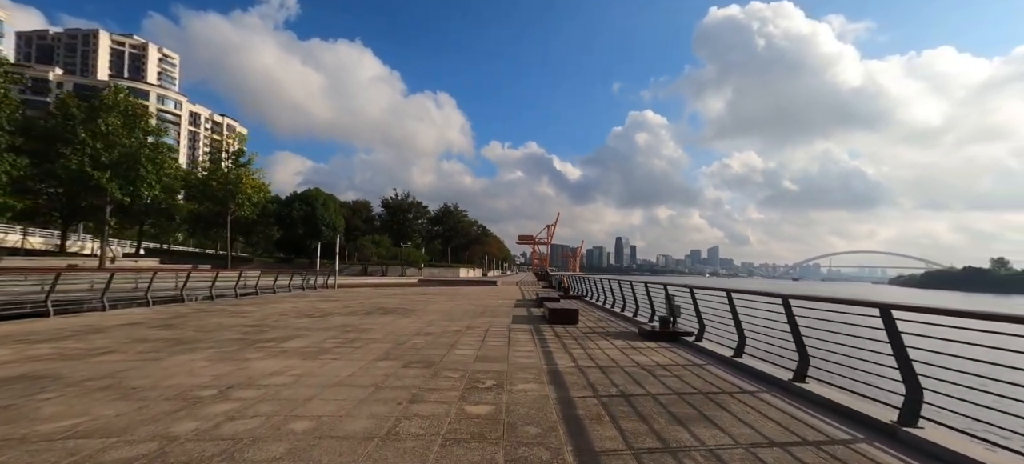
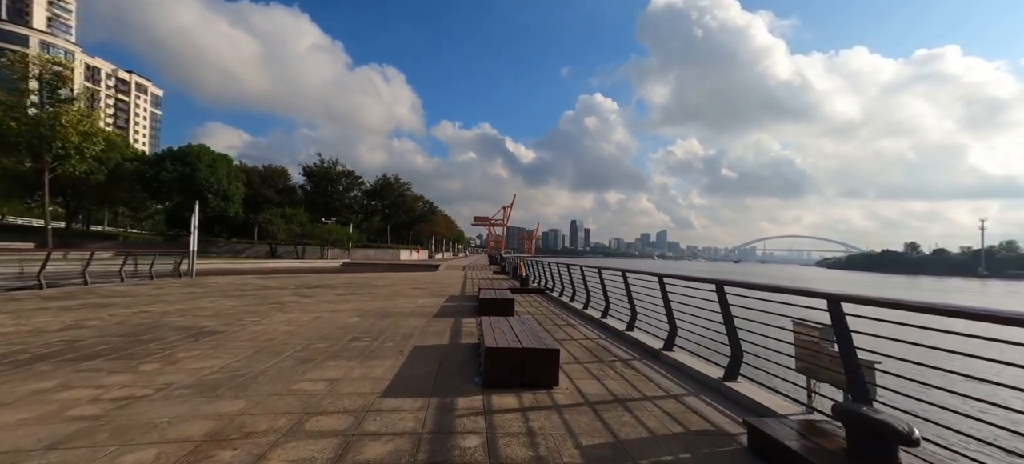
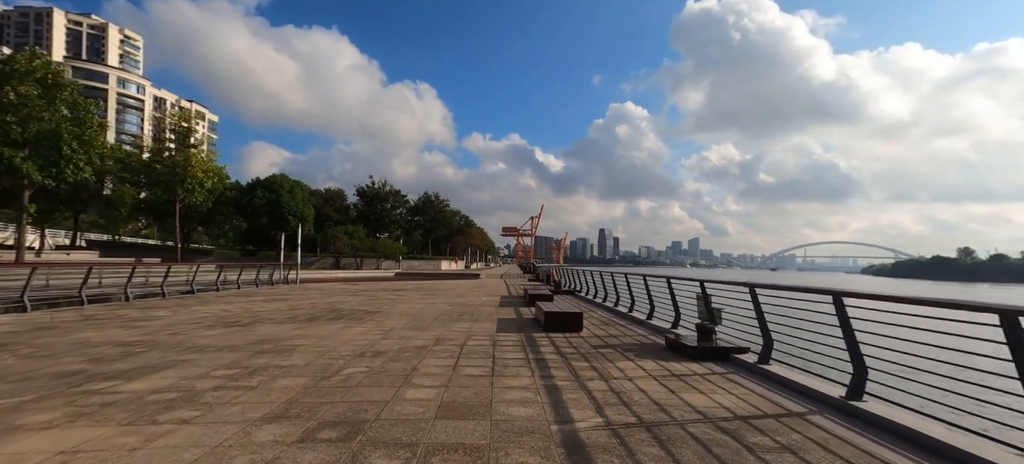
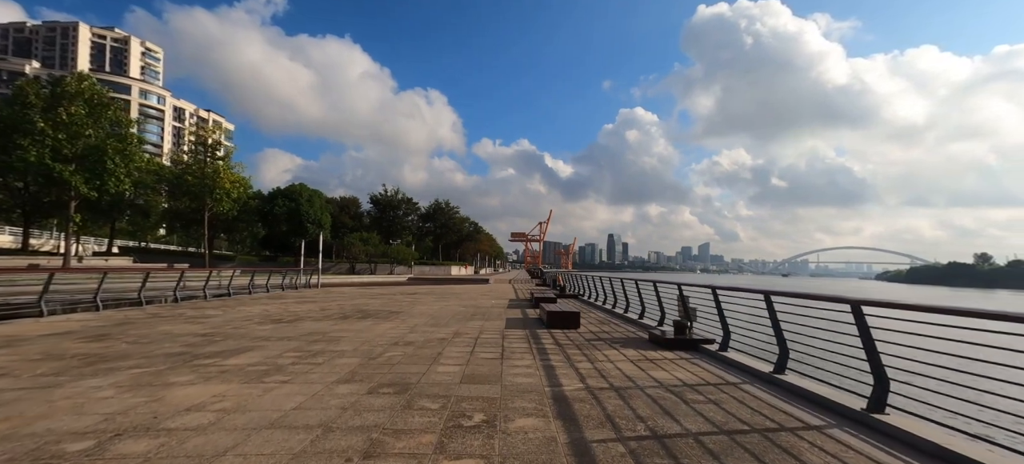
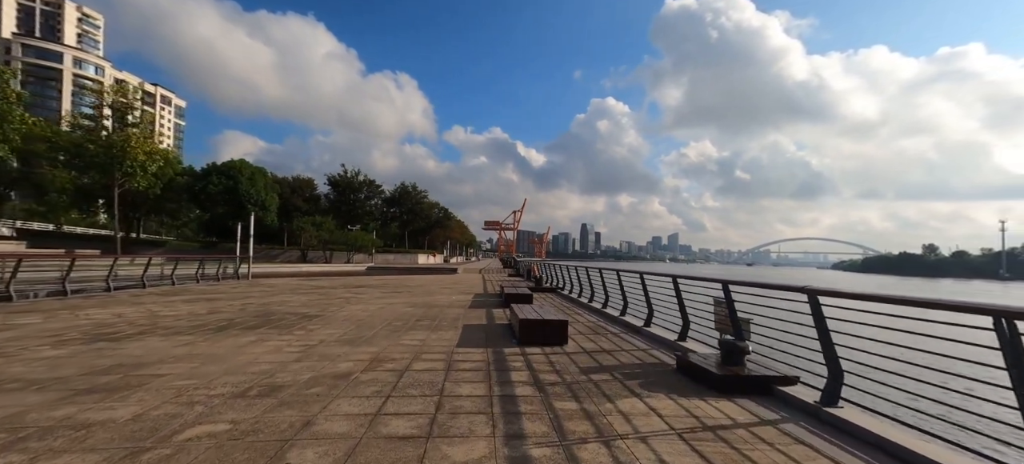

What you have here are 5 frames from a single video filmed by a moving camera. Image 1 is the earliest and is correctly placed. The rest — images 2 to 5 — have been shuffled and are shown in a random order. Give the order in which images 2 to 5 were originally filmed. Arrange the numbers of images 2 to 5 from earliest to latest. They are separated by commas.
4, 3, 5, 2
